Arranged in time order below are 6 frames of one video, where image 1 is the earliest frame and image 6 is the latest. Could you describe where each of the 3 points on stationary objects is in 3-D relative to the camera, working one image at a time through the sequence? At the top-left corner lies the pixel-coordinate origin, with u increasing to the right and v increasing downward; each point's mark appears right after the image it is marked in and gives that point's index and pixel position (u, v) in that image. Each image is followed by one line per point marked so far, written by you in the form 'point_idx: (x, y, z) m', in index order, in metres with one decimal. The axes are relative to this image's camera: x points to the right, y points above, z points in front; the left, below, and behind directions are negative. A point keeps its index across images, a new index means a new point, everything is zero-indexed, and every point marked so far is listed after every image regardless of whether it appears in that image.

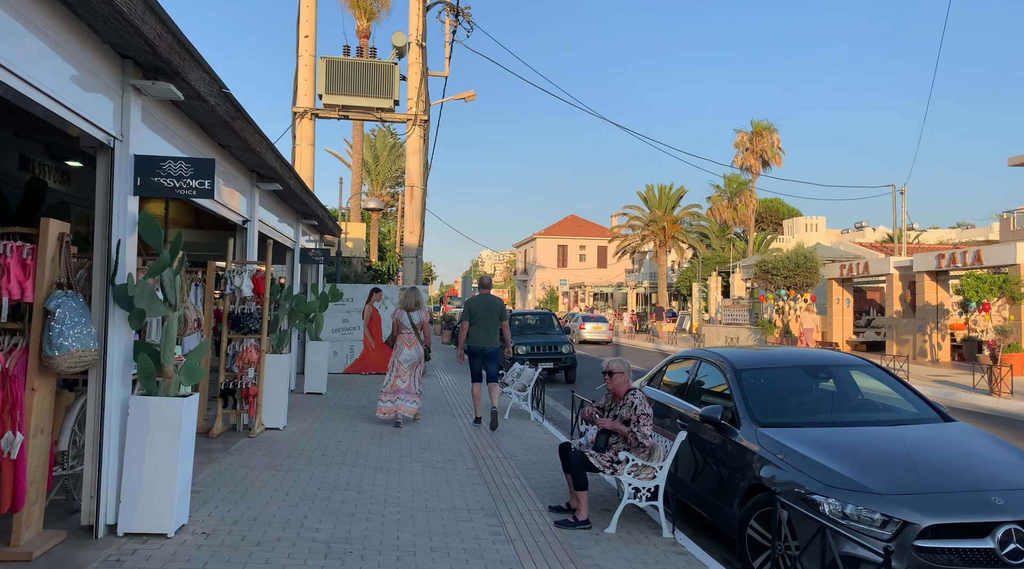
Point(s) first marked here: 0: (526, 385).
0: (+0.2, -1.5, +11.3) m
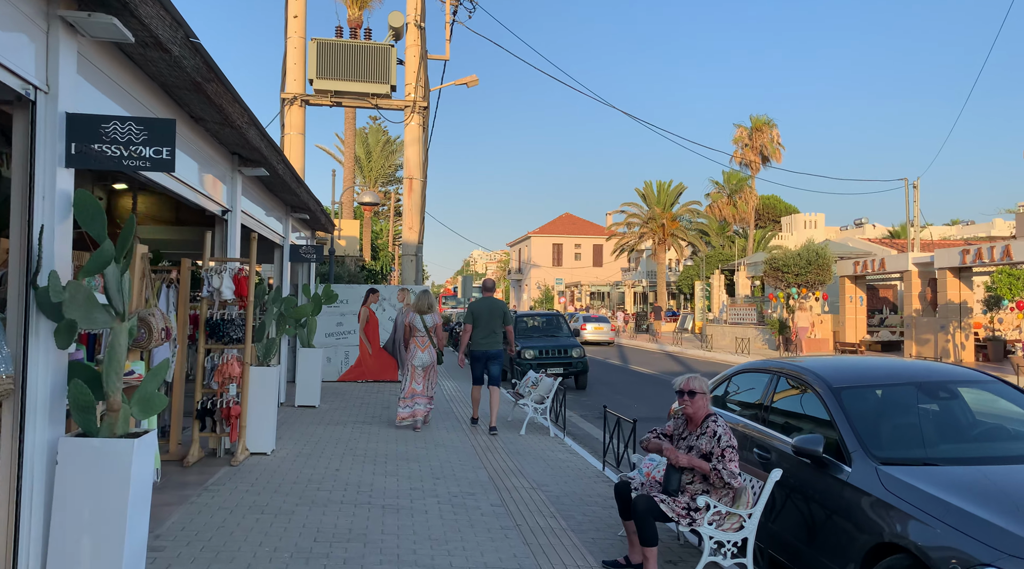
0: (+0.5, -1.5, +10.1) m
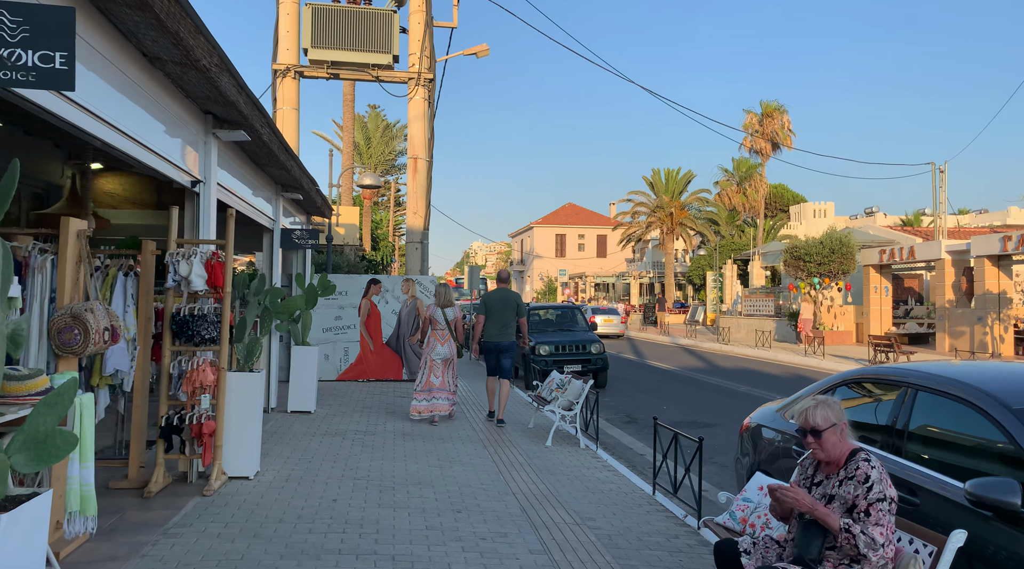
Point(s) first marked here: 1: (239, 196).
0: (+0.7, -1.4, +8.7) m
1: (-2.9, +0.9, +7.8) m
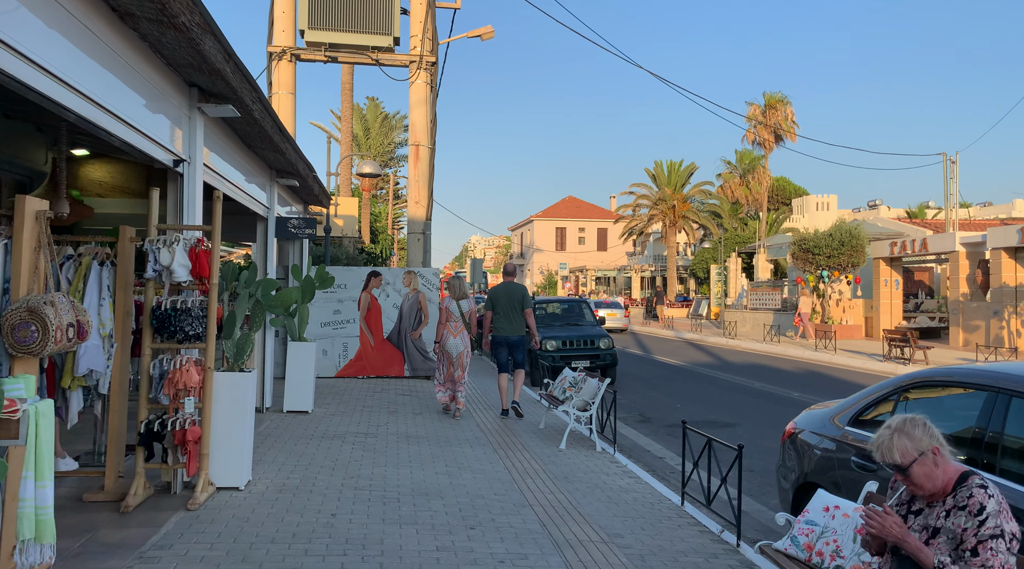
0: (+0.9, -1.3, +8.2) m
1: (-2.8, +1.0, +7.2) m
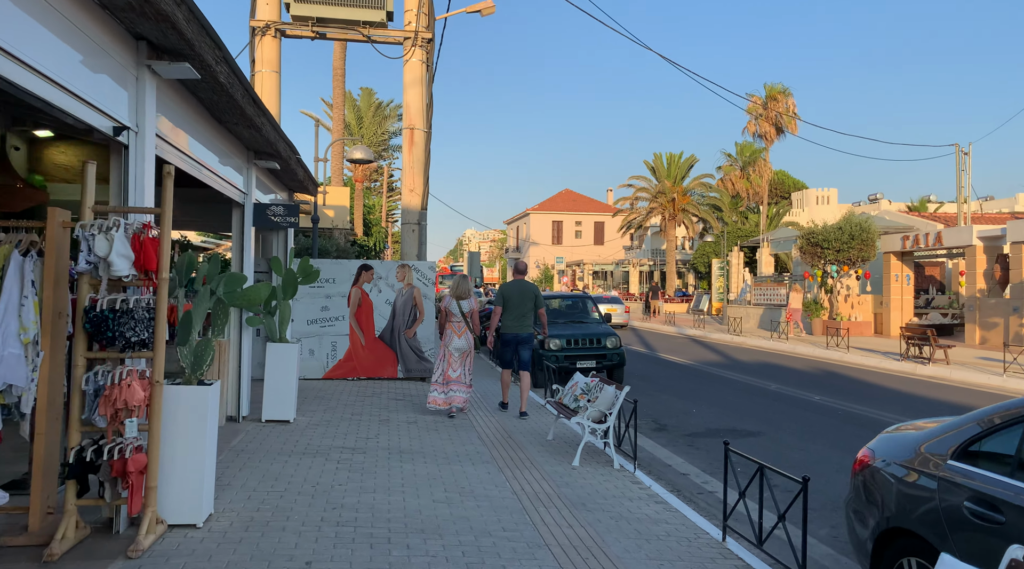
0: (+0.9, -1.3, +7.2) m
1: (-2.7, +1.1, +6.2) m
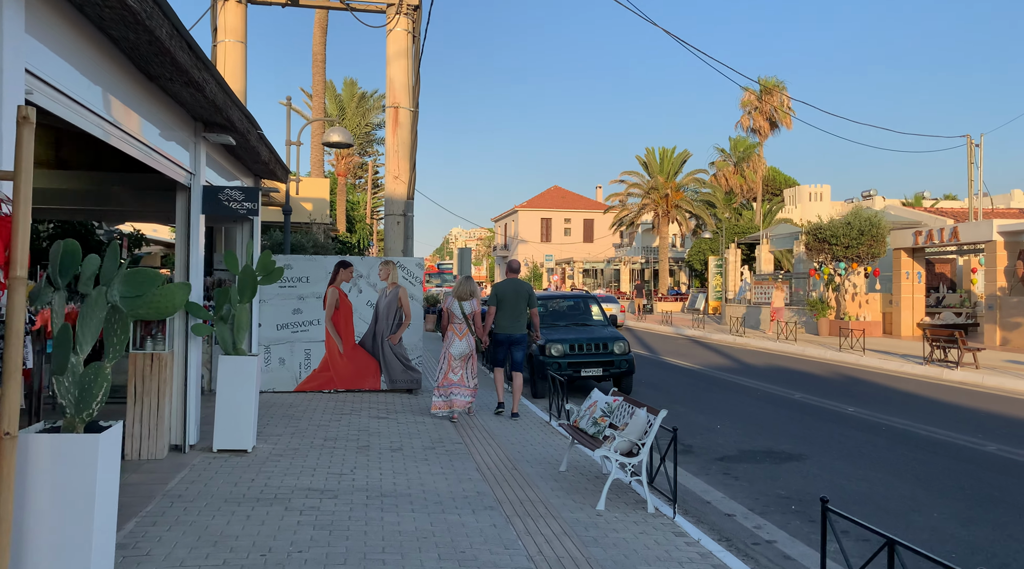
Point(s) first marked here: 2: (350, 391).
0: (+1.0, -1.2, +5.8) m
1: (-2.6, +1.1, +4.7) m
2: (-2.4, -1.5, +10.7) m
